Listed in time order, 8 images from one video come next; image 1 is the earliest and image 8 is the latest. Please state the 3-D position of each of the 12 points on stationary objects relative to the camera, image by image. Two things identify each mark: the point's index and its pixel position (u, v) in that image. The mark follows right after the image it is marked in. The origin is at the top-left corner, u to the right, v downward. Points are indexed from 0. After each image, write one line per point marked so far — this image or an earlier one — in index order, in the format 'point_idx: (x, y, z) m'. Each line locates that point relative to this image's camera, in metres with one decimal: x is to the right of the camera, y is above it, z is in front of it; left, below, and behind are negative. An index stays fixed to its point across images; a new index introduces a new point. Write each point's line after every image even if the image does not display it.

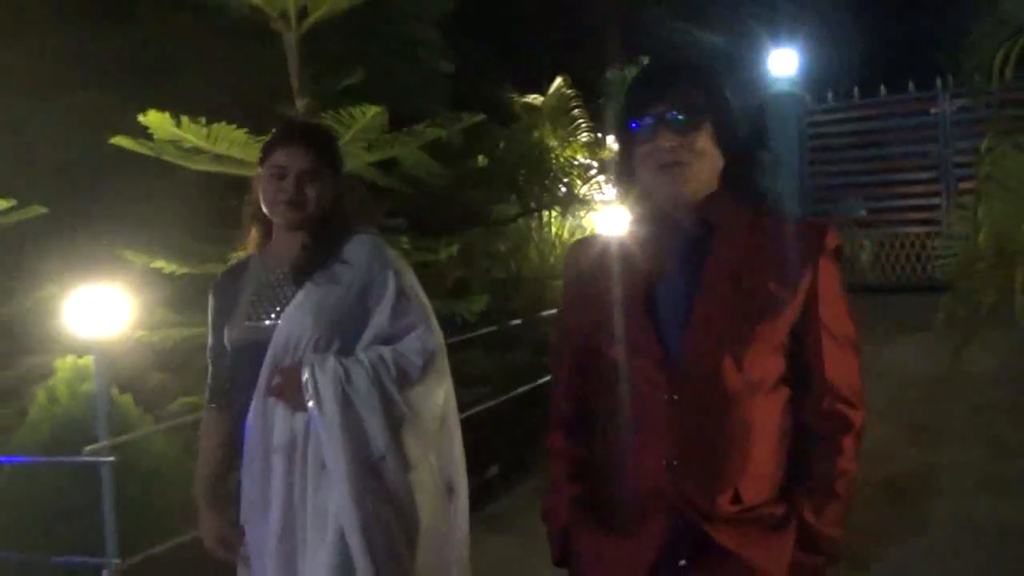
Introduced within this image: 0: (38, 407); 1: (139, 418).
0: (-2.4, -0.6, +4.2) m
1: (-1.9, -0.7, +4.2) m
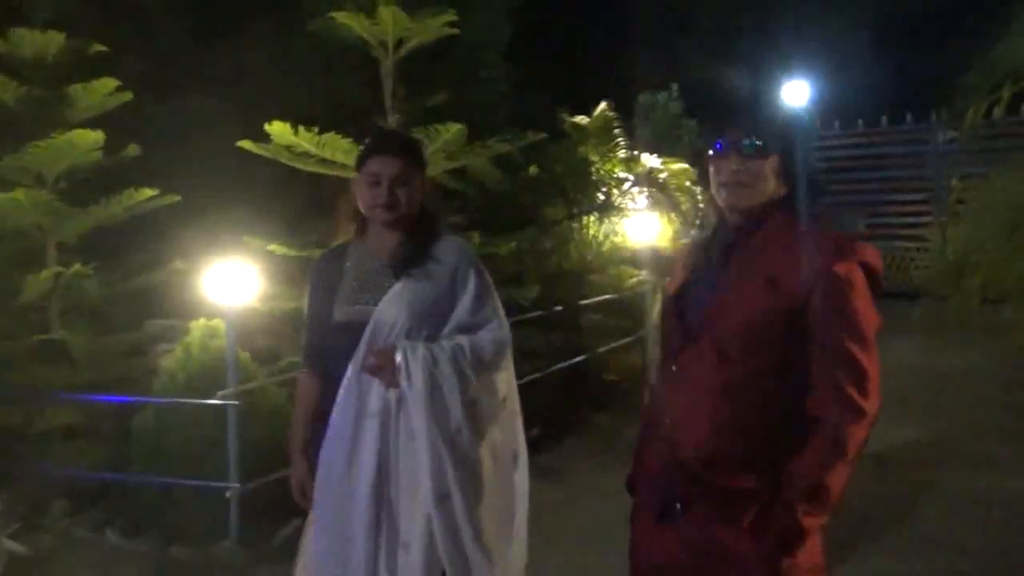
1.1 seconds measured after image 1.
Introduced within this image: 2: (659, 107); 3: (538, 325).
0: (-2.1, -0.4, +5.1) m
1: (-1.6, -0.5, +5.1) m
2: (+1.8, +2.2, +10.0) m
3: (+0.2, -0.3, +6.5) m
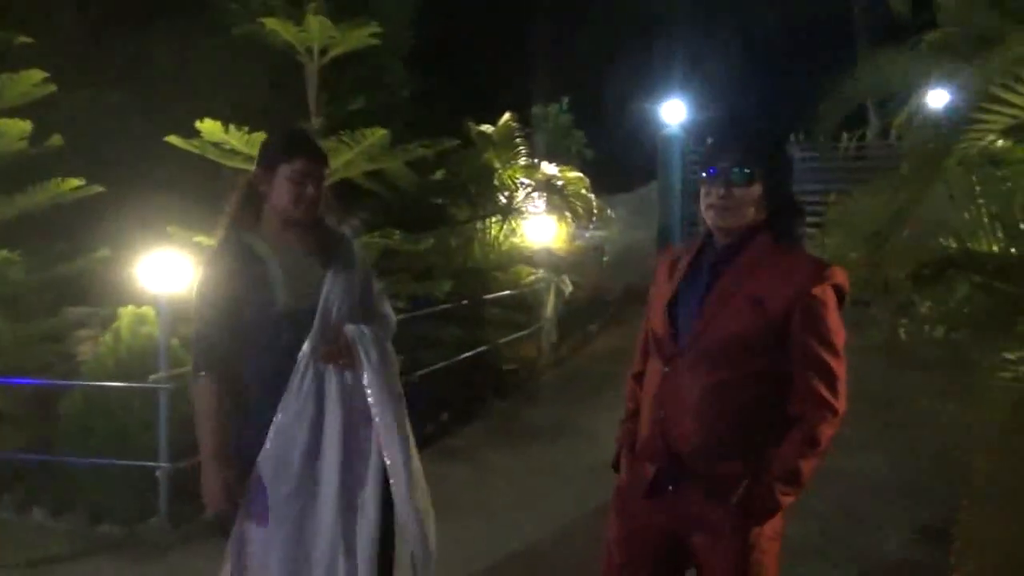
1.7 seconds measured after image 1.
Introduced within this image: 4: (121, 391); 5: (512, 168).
0: (-2.6, -0.4, +5.3) m
1: (-2.1, -0.4, +5.4) m
2: (+0.5, +2.2, +10.7) m
3: (-0.6, -0.2, +7.1) m
4: (-2.5, -0.6, +5.2) m
5: (0.0, +1.1, +7.9) m
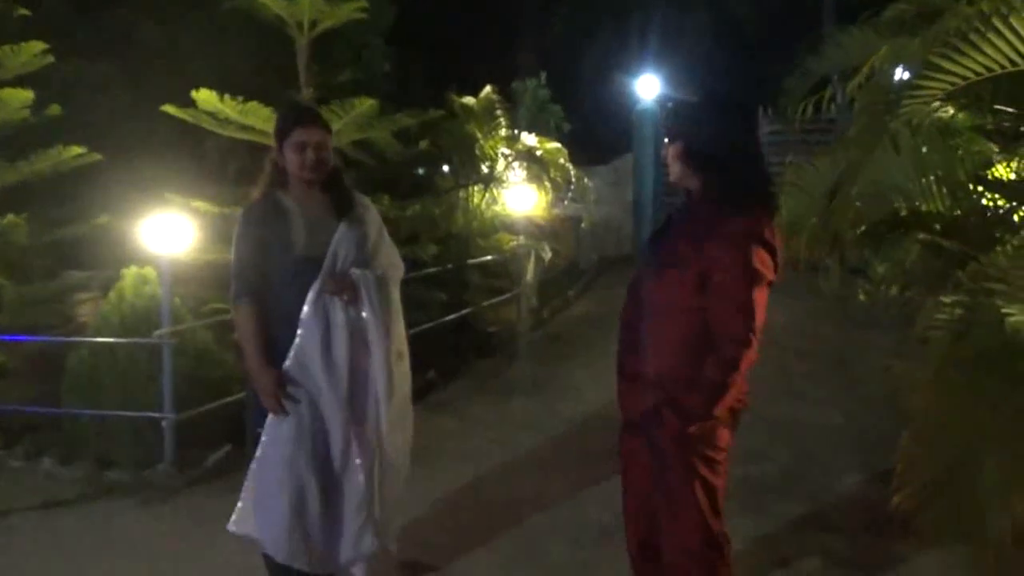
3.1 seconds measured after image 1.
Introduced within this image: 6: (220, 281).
0: (-2.7, -0.1, +5.6) m
1: (-2.3, -0.2, +5.7) m
2: (+0.3, +2.6, +11.0) m
3: (-0.7, +0.1, +7.4) m
4: (-2.6, -0.4, +5.5) m
5: (-0.2, +1.5, +8.2) m
6: (-2.2, +0.1, +6.2) m
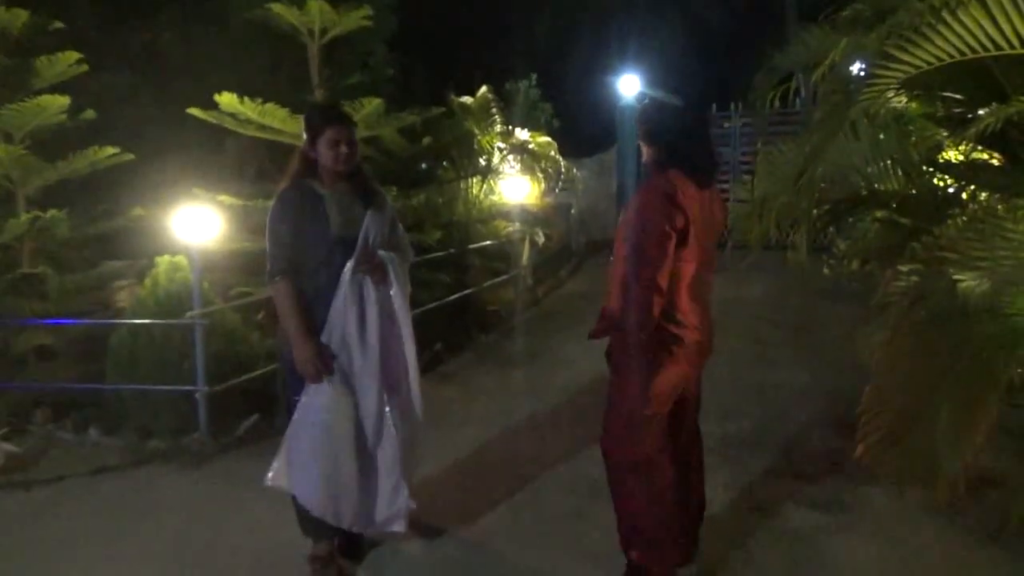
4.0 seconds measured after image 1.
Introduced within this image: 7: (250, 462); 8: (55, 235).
0: (-2.7, 0.0, +6.2) m
1: (-2.3, -0.1, +6.3) m
2: (+0.1, +2.7, +11.6) m
3: (-0.7, +0.2, +8.0) m
4: (-2.6, -0.3, +6.1) m
5: (-0.2, +1.6, +8.8) m
6: (-2.2, +0.2, +6.8) m
7: (-1.8, -1.2, +5.7) m
8: (-3.4, +0.4, +6.1) m
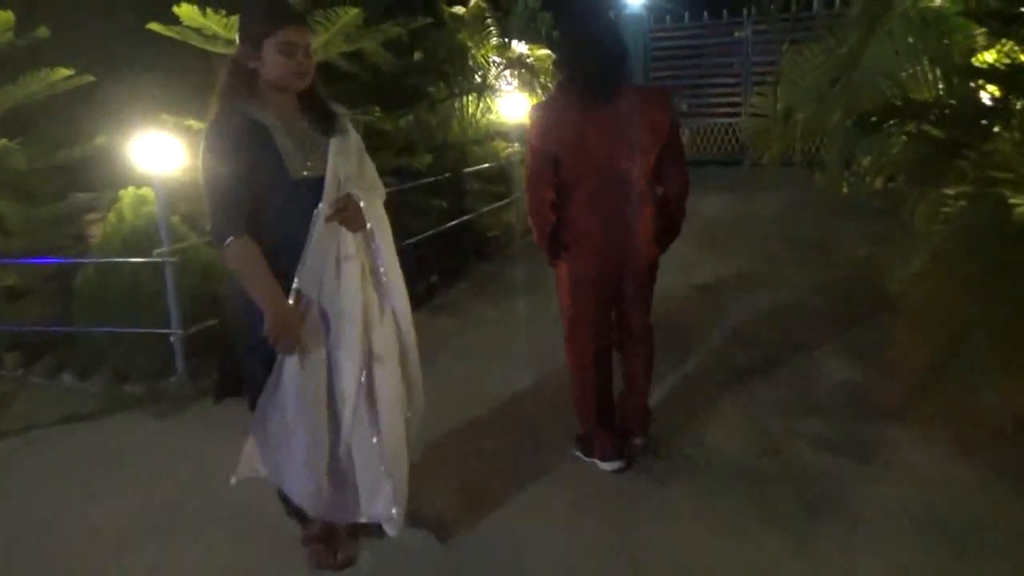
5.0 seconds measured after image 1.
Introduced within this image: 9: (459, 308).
0: (-2.8, +0.4, +5.7) m
1: (-2.3, +0.4, +5.8) m
2: (+0.1, +3.8, +10.9) m
3: (-0.8, +0.9, +7.5) m
4: (-2.6, +0.2, +5.6) m
5: (-0.3, +2.4, +8.1) m
6: (-2.2, +0.7, +6.3) m
7: (-1.8, -0.8, +5.4) m
8: (-3.4, +0.8, +5.6) m
9: (-0.4, -0.2, +6.9) m
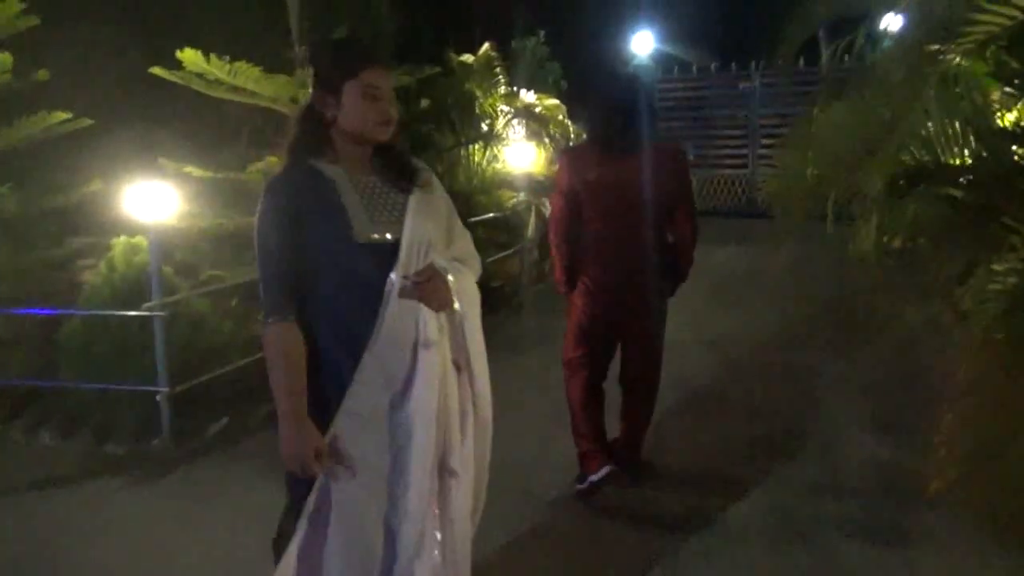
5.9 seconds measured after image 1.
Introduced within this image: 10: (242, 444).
0: (-2.7, +0.1, +5.5) m
1: (-2.2, 0.0, +5.6) m
2: (+0.2, +3.1, +10.8) m
3: (-0.7, +0.4, +7.2) m
4: (-2.5, -0.2, +5.3) m
5: (-0.2, +1.8, +8.0) m
6: (-2.2, +0.3, +6.0) m
7: (-1.8, -1.1, +5.1) m
8: (-3.4, +0.5, +5.4) m
9: (-0.4, -0.6, +6.6) m
10: (-1.7, -1.0, +5.3) m
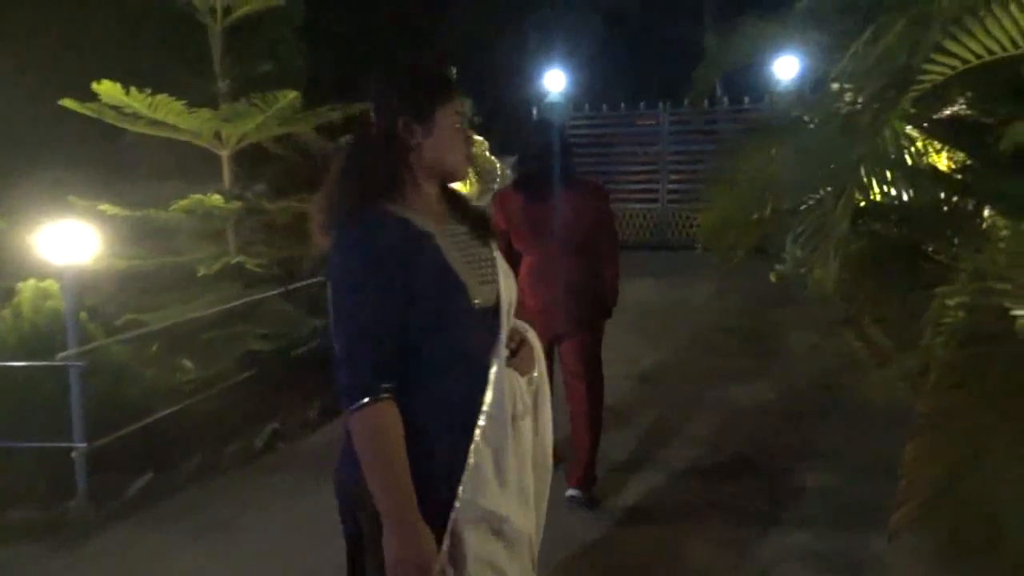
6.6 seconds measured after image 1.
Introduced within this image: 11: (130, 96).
0: (-3.1, -0.2, +5.0) m
1: (-2.6, -0.3, +5.1) m
2: (-0.9, +2.6, +10.7) m
3: (-1.3, +0.1, +7.0) m
4: (-2.9, -0.5, +4.9) m
5: (-0.9, +1.5, +7.9) m
6: (-2.6, 0.0, +5.6) m
7: (-2.1, -1.4, +4.7) m
8: (-3.7, +0.2, +4.9) m
9: (-0.9, -0.9, +6.4) m
10: (-2.1, -1.3, +4.9) m
11: (-2.4, +1.2, +5.2) m
